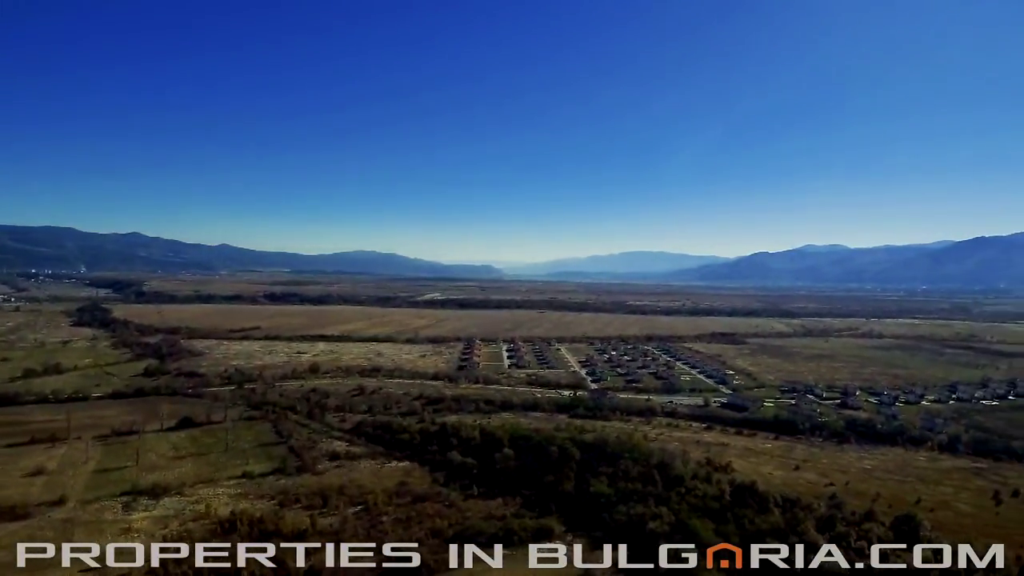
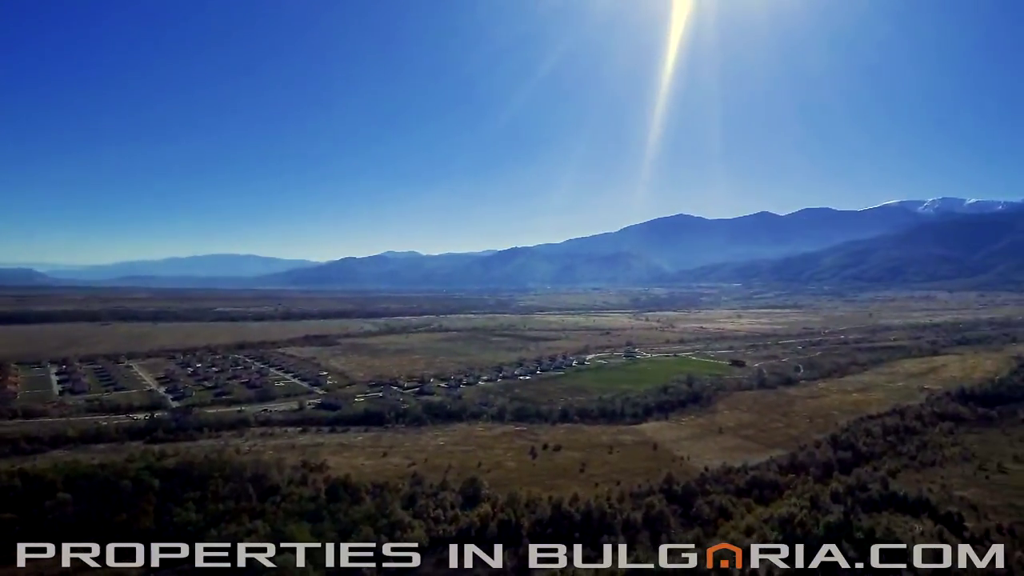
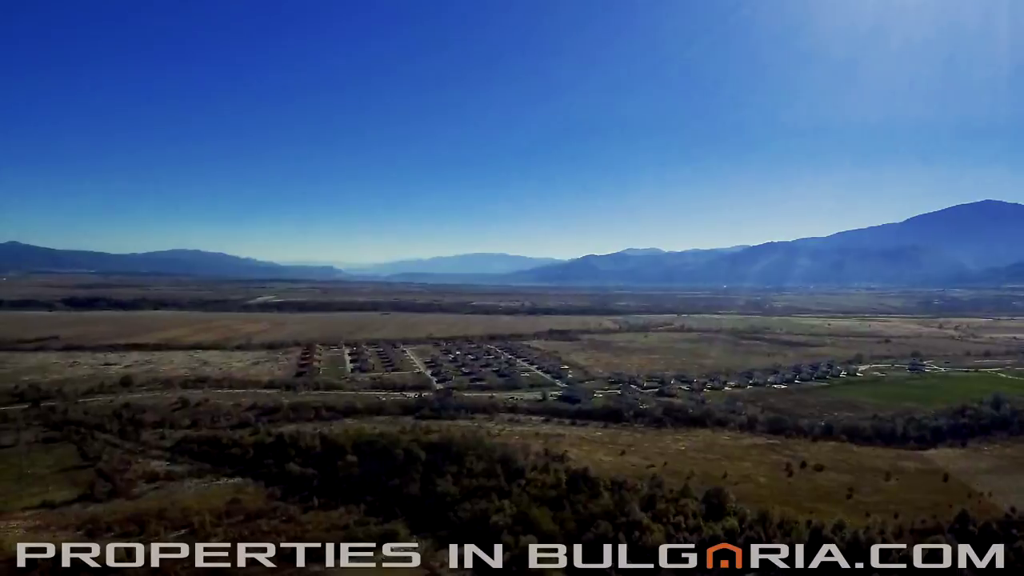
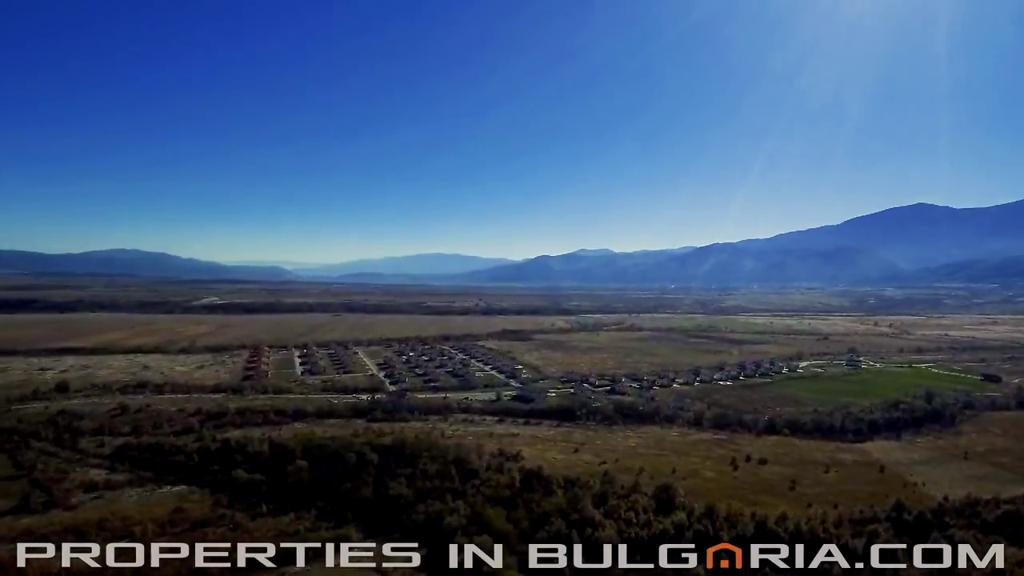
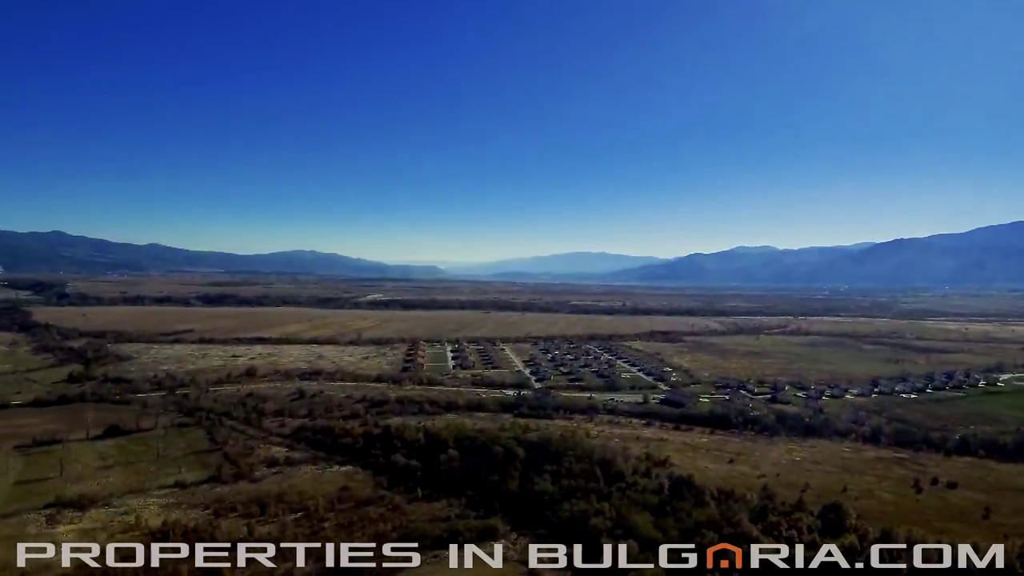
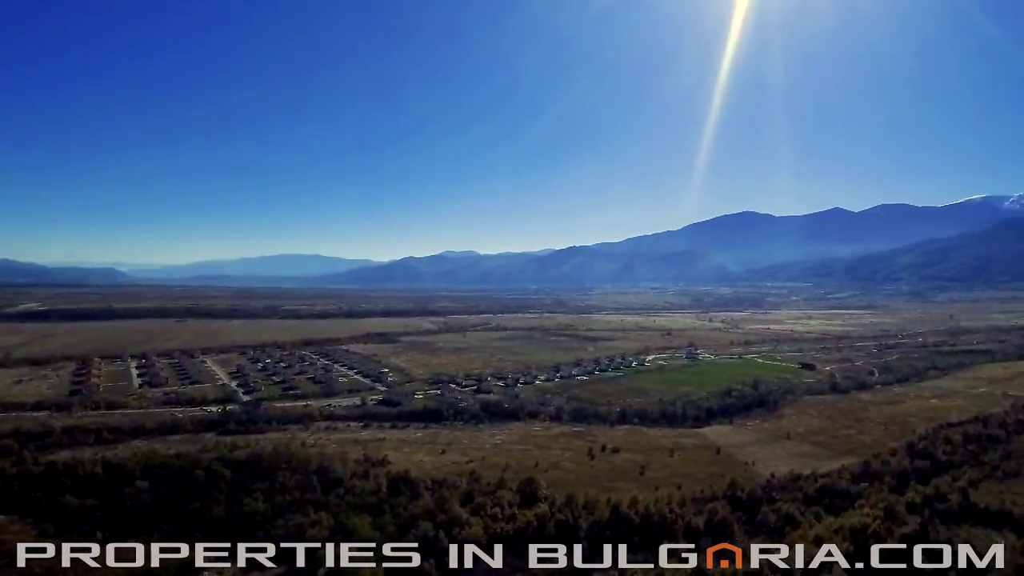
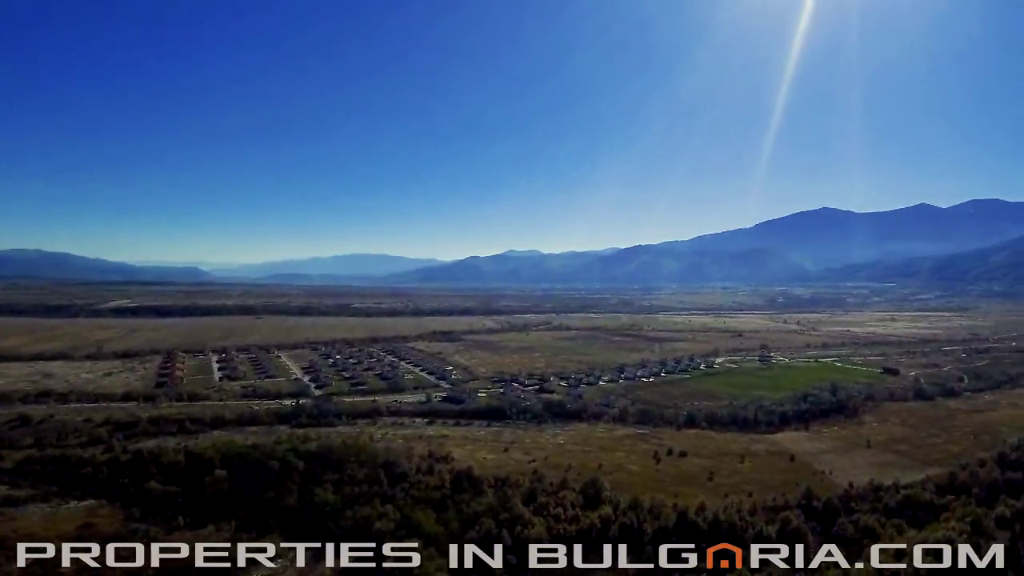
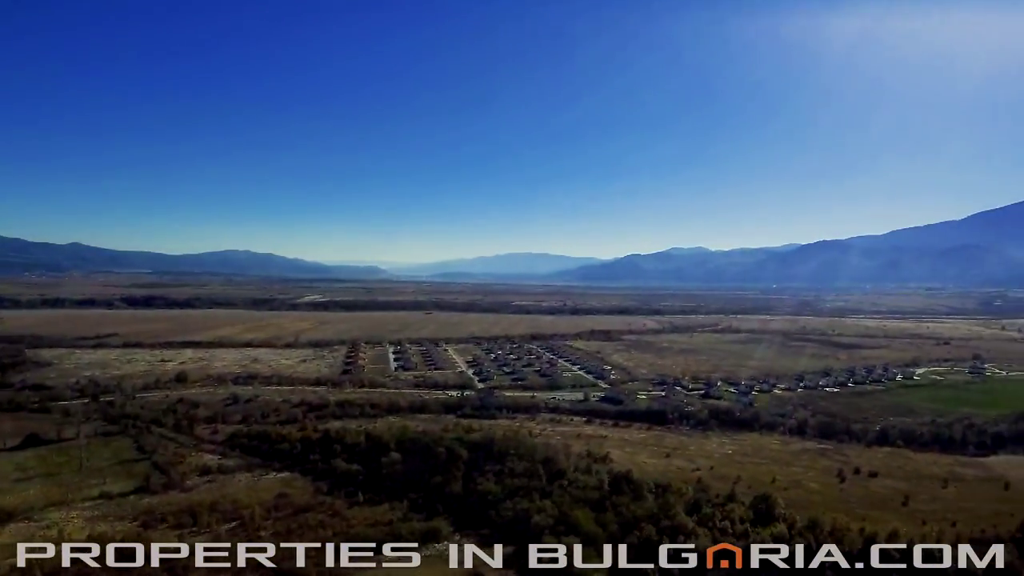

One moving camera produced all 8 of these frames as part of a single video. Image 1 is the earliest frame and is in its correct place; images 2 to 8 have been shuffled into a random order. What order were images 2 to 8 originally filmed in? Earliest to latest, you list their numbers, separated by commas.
5, 8, 3, 4, 7, 6, 2
